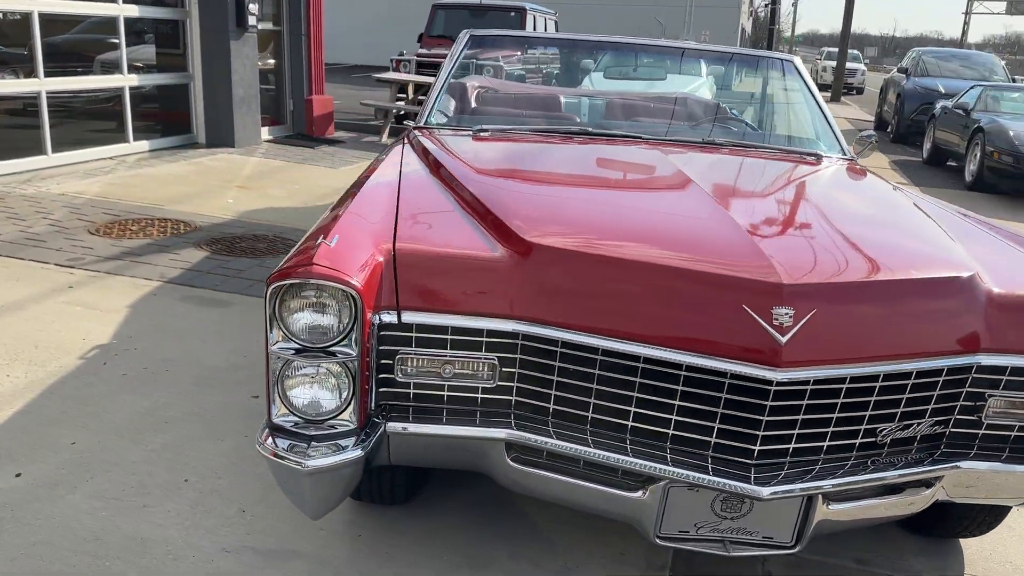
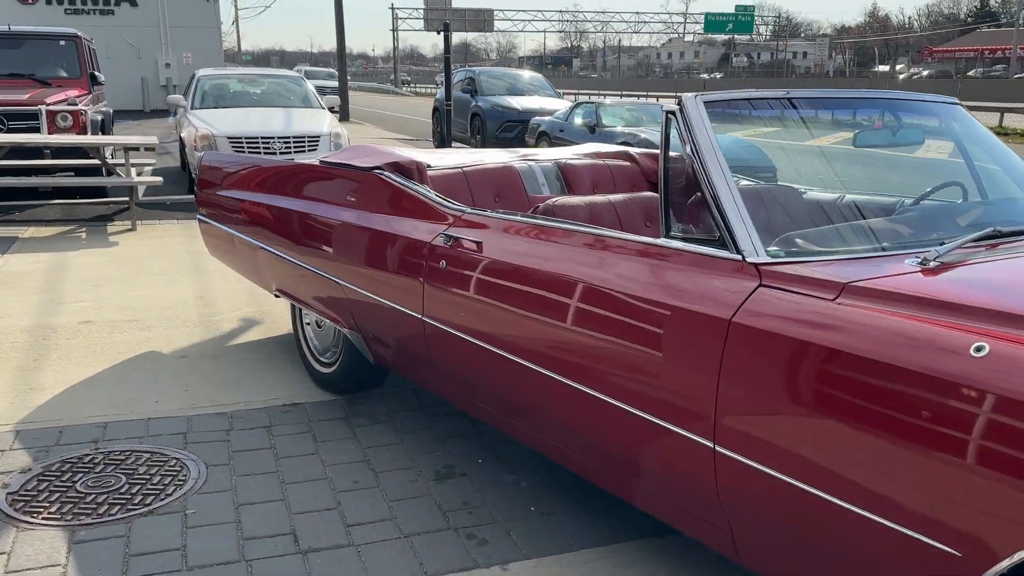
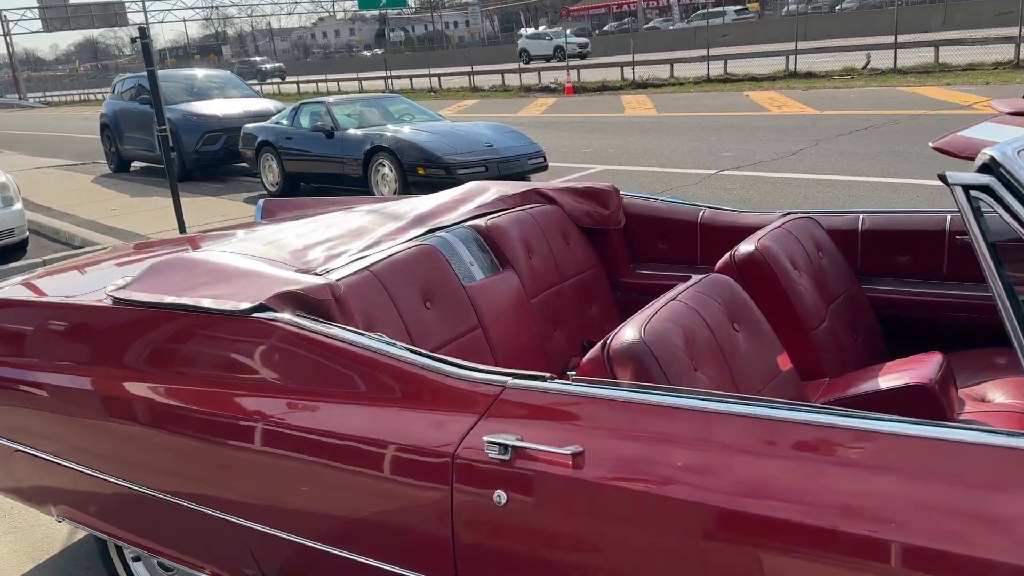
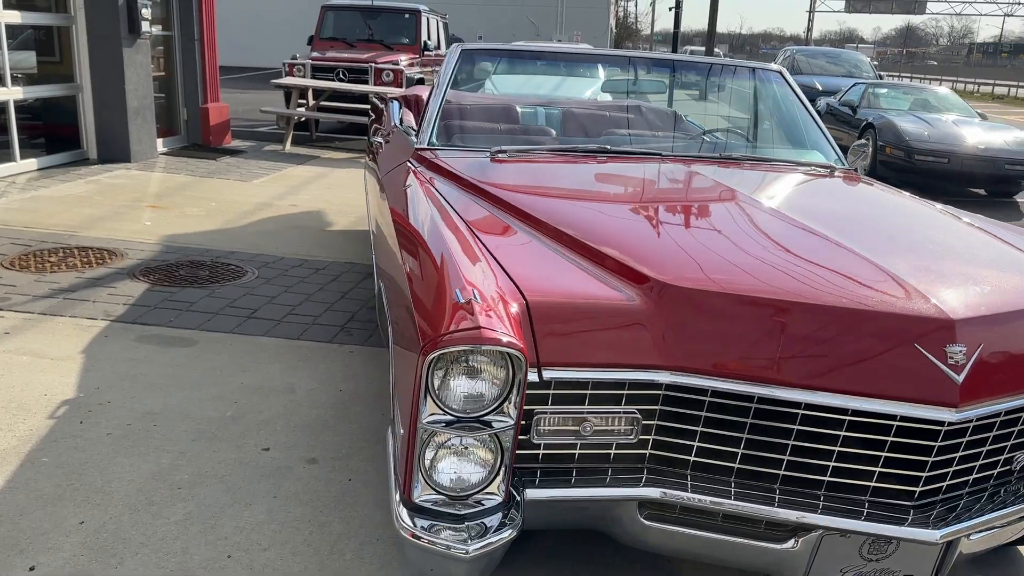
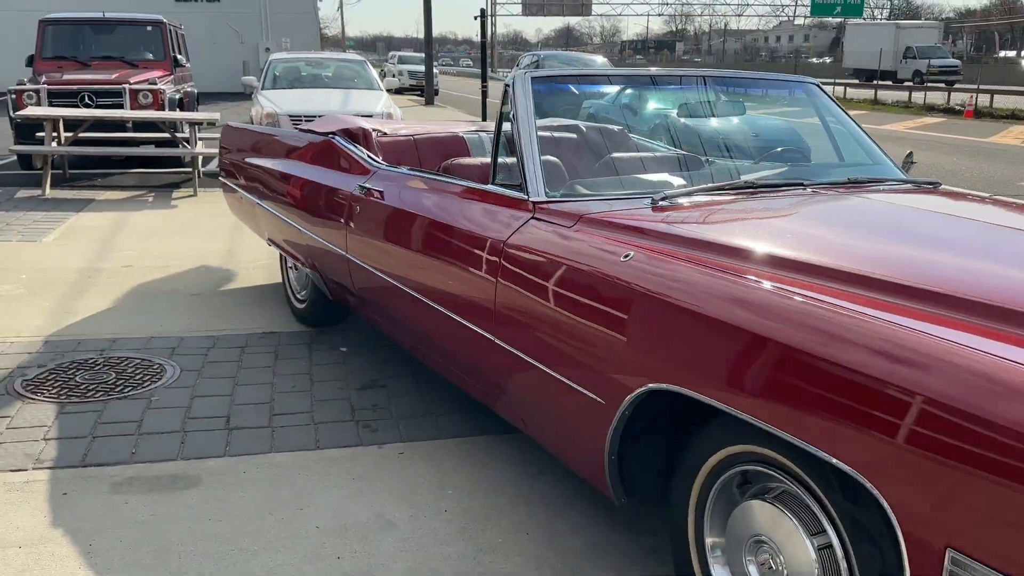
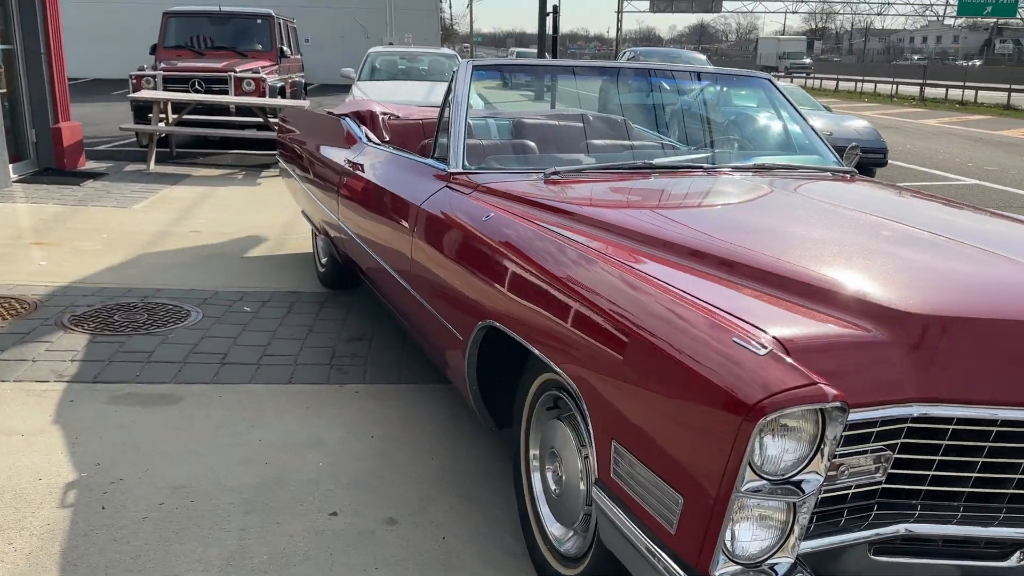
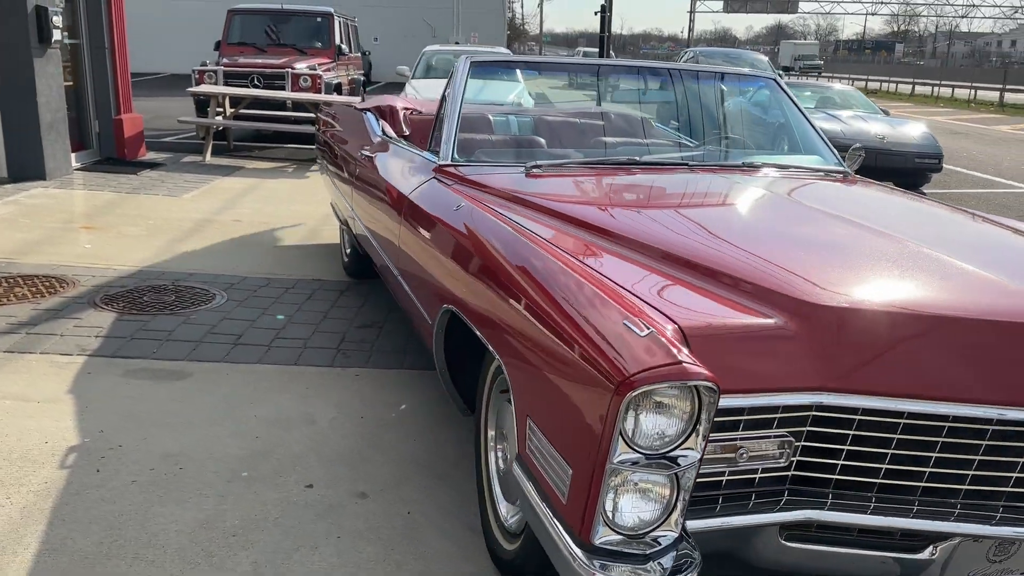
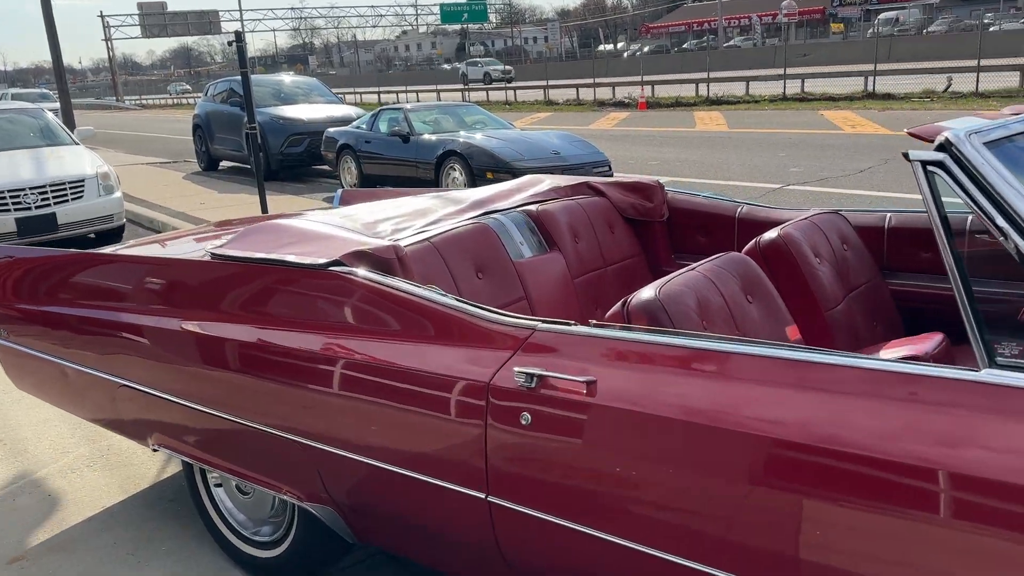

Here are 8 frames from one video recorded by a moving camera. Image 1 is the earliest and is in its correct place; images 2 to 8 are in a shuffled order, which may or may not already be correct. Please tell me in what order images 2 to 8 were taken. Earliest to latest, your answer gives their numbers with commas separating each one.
4, 7, 6, 5, 2, 8, 3
